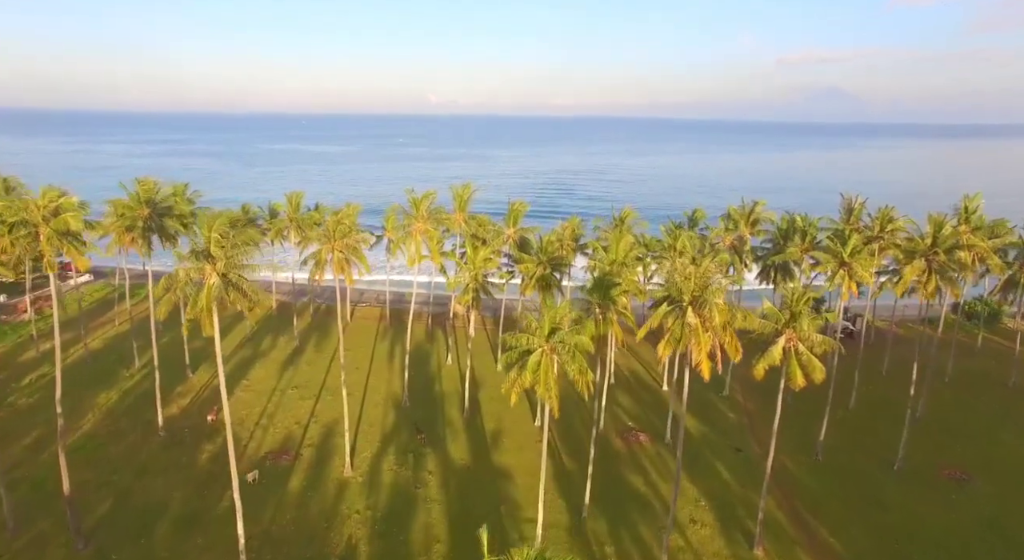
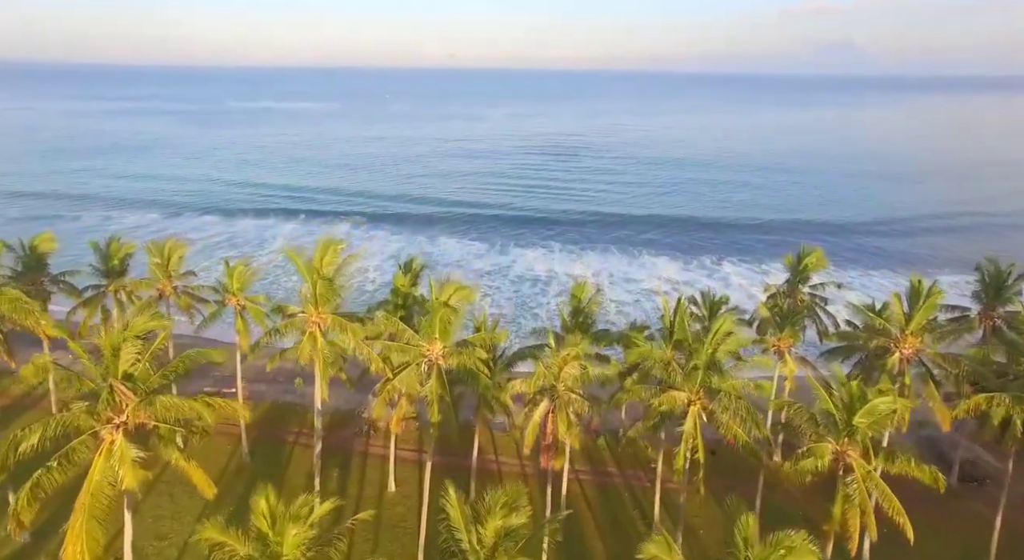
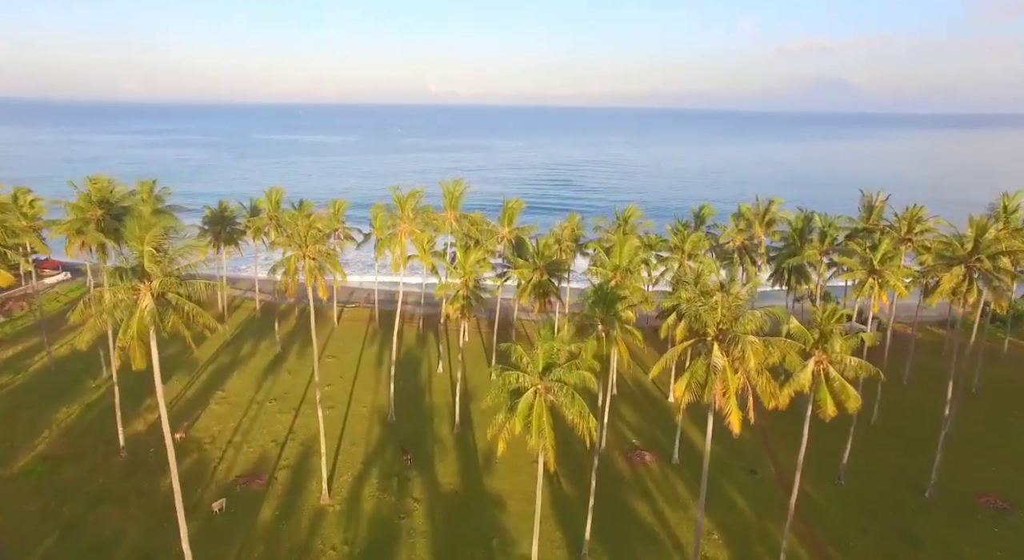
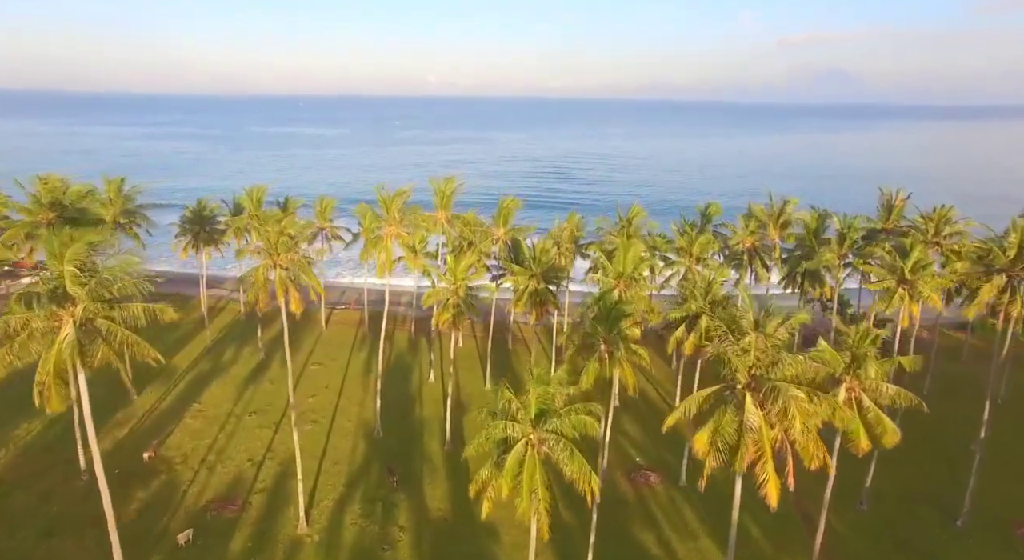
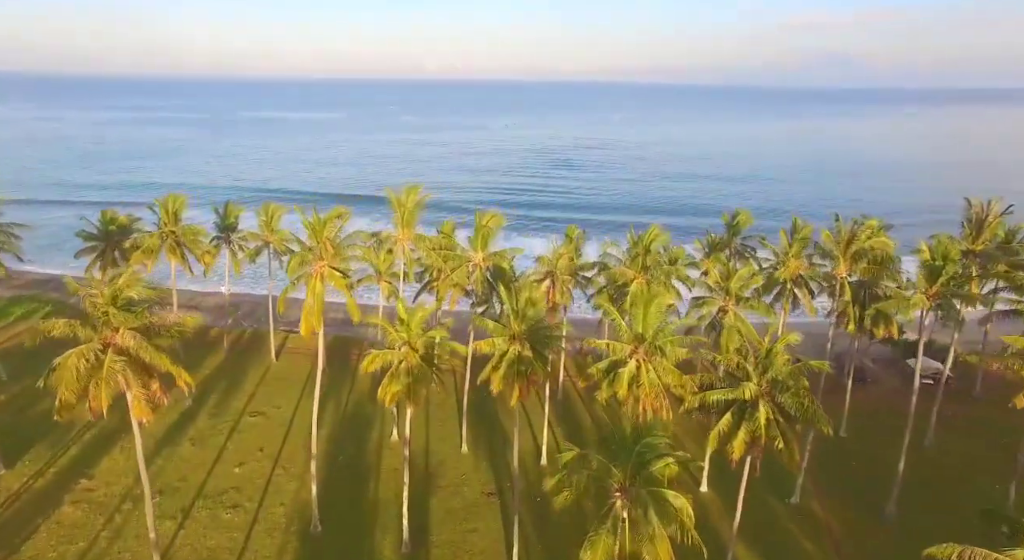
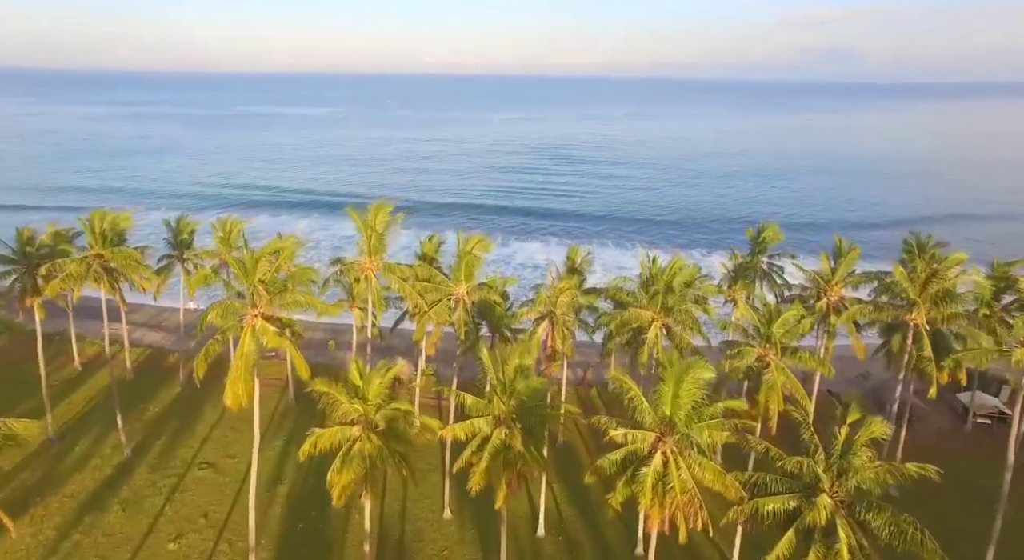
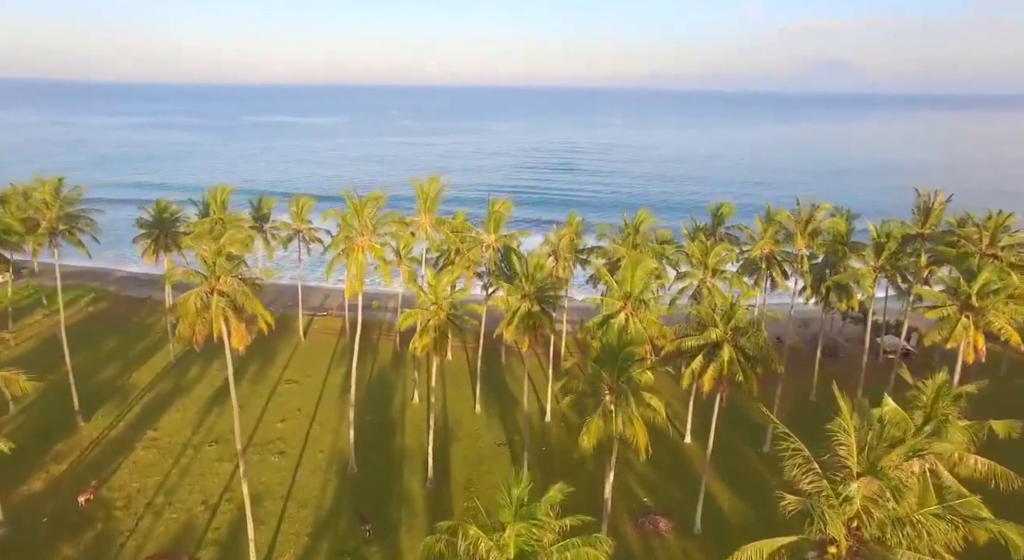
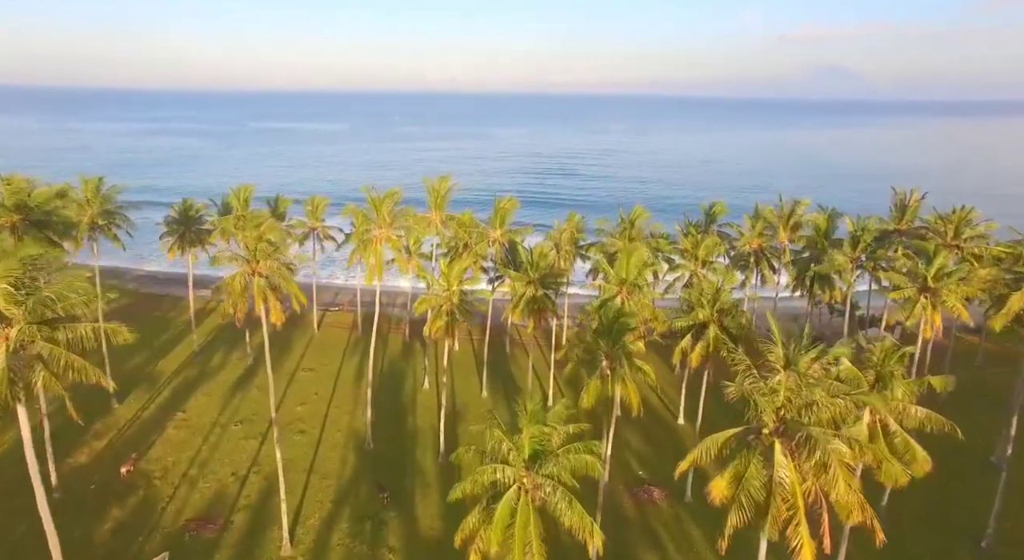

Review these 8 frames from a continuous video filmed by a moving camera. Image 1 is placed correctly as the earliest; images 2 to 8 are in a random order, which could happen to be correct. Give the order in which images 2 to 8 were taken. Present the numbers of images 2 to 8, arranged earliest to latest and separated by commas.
3, 4, 8, 7, 5, 6, 2
